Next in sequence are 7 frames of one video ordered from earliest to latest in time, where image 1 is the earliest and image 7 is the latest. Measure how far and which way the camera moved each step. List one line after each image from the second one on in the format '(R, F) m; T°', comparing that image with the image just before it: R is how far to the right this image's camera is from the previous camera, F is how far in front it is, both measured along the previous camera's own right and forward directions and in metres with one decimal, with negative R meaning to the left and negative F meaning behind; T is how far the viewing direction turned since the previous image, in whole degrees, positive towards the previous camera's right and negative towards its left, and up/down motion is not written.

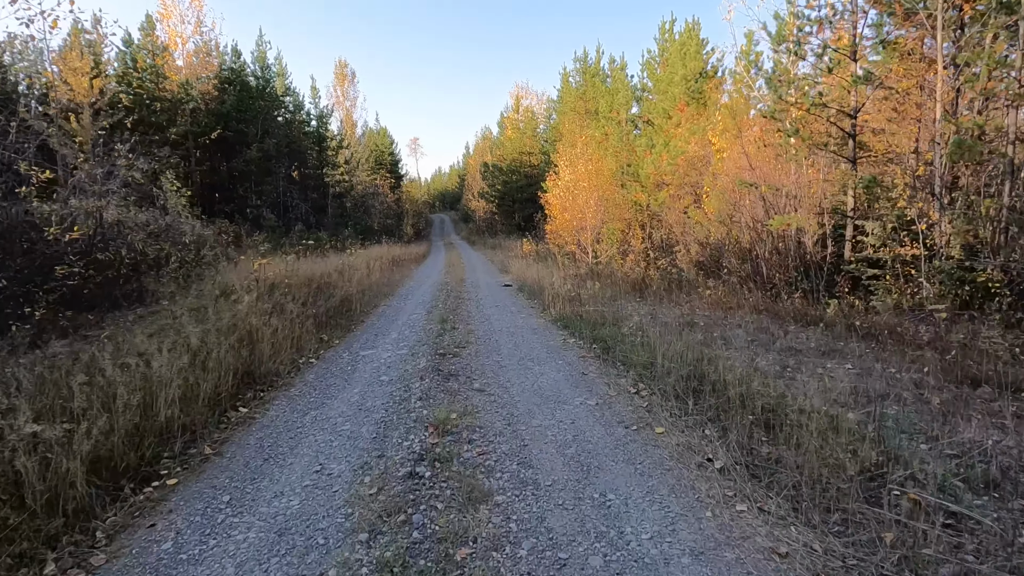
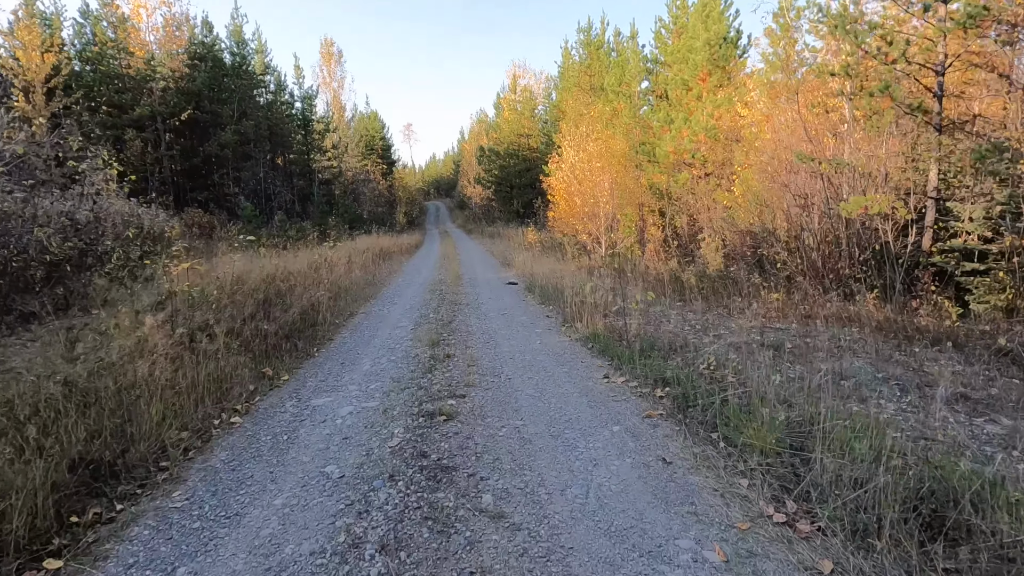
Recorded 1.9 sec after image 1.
(-0.2, +2.3) m; 0°
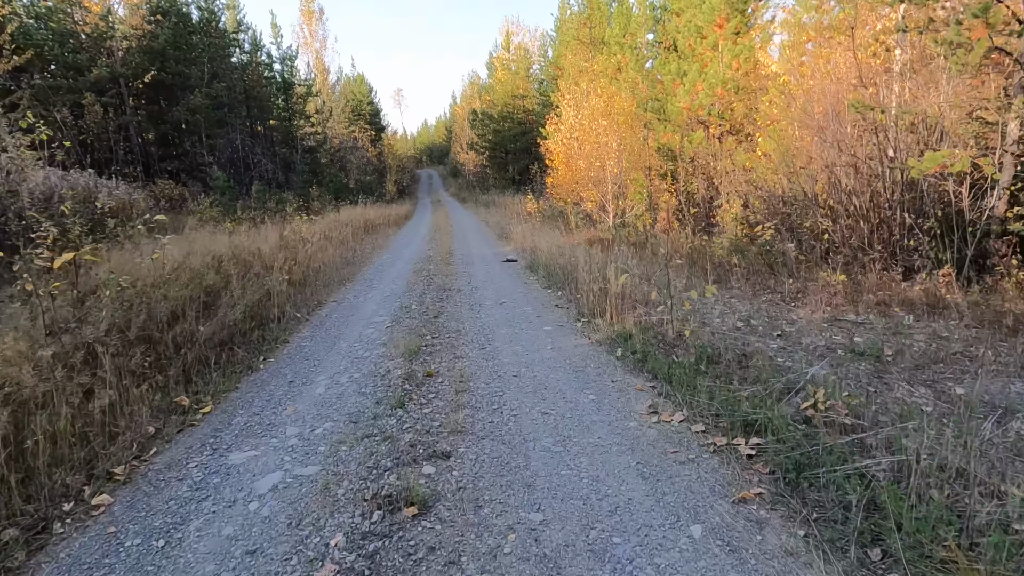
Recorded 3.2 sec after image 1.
(-0.1, +1.6) m; 0°
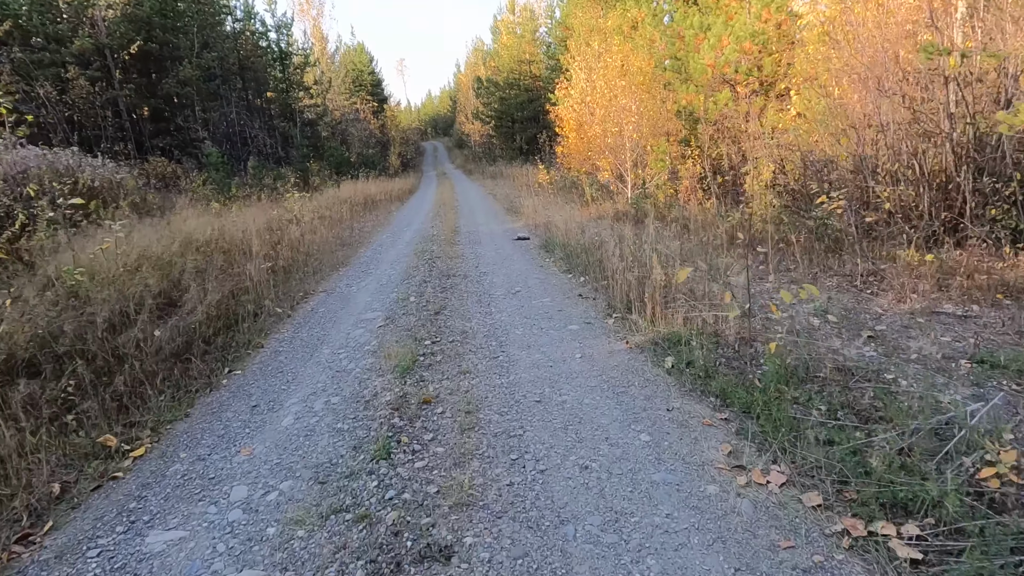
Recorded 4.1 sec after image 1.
(-0.1, +1.1) m; -1°
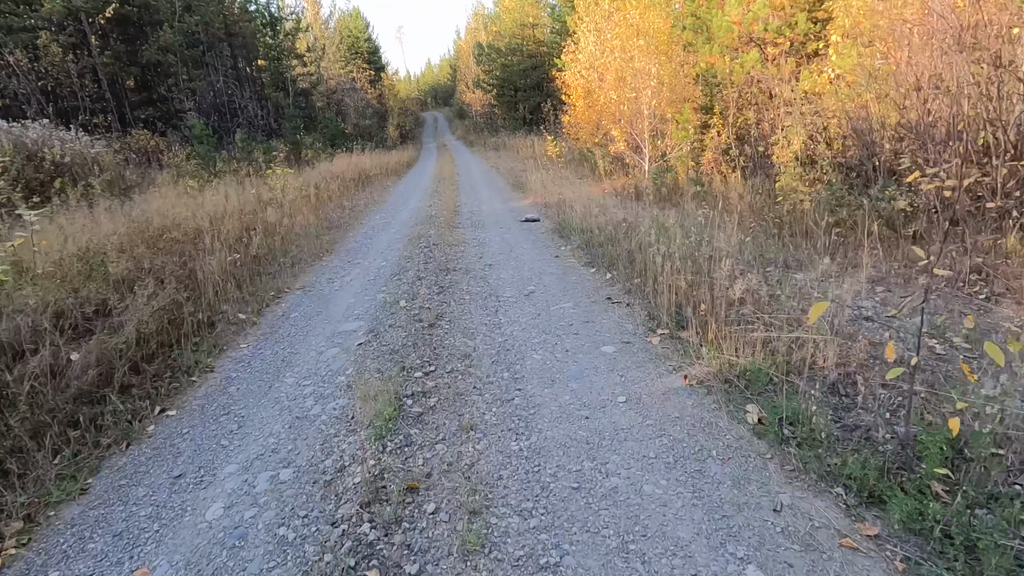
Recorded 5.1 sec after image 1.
(-0.1, +1.1) m; 0°
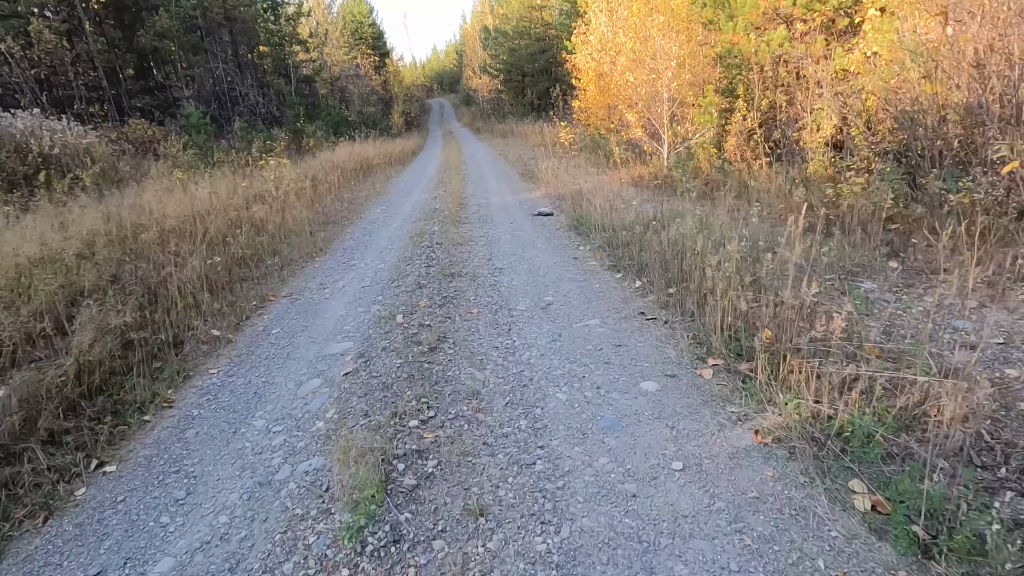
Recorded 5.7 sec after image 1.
(-0.1, +0.7) m; -1°
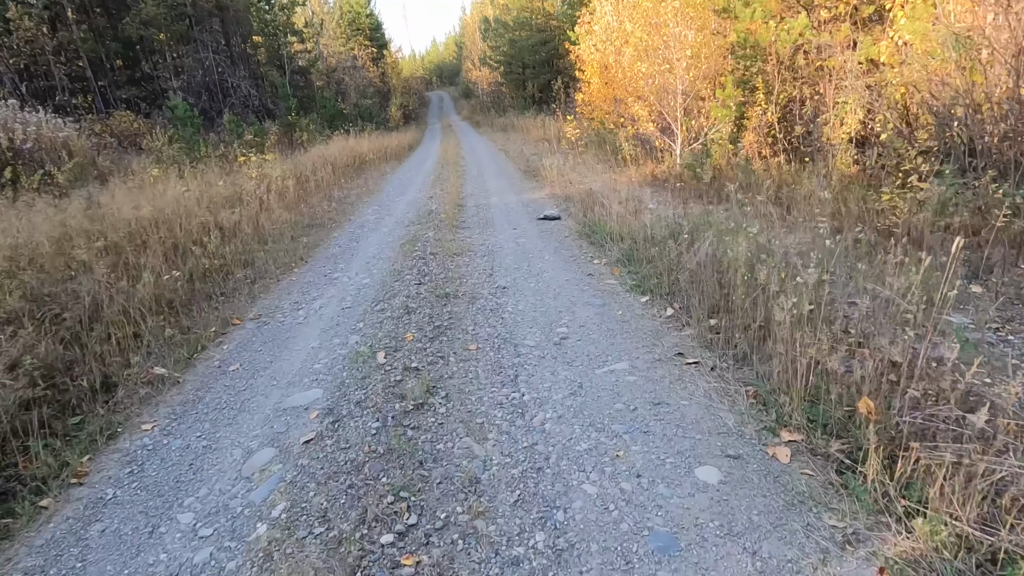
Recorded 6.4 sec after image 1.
(-0.1, +0.8) m; 0°
